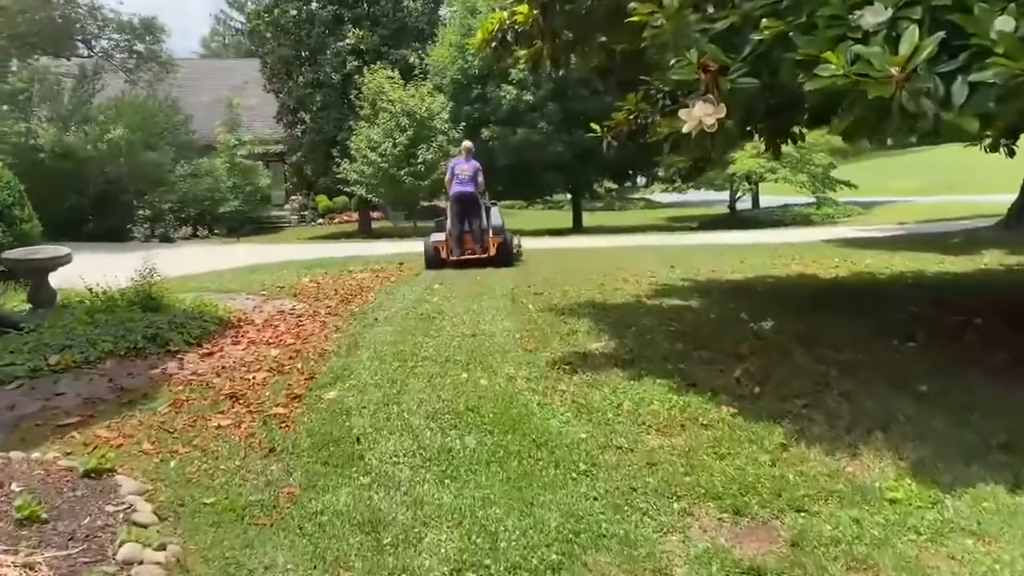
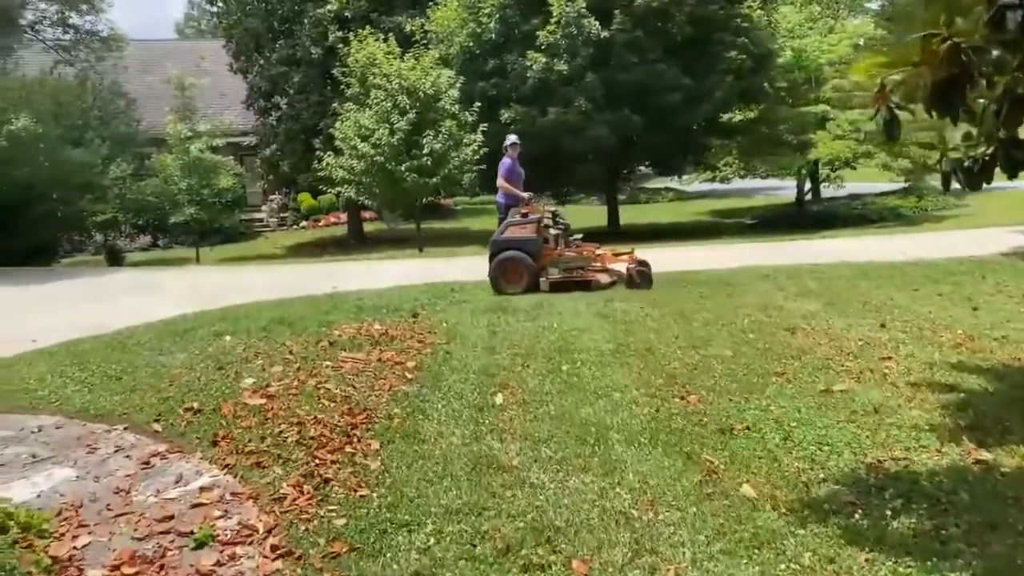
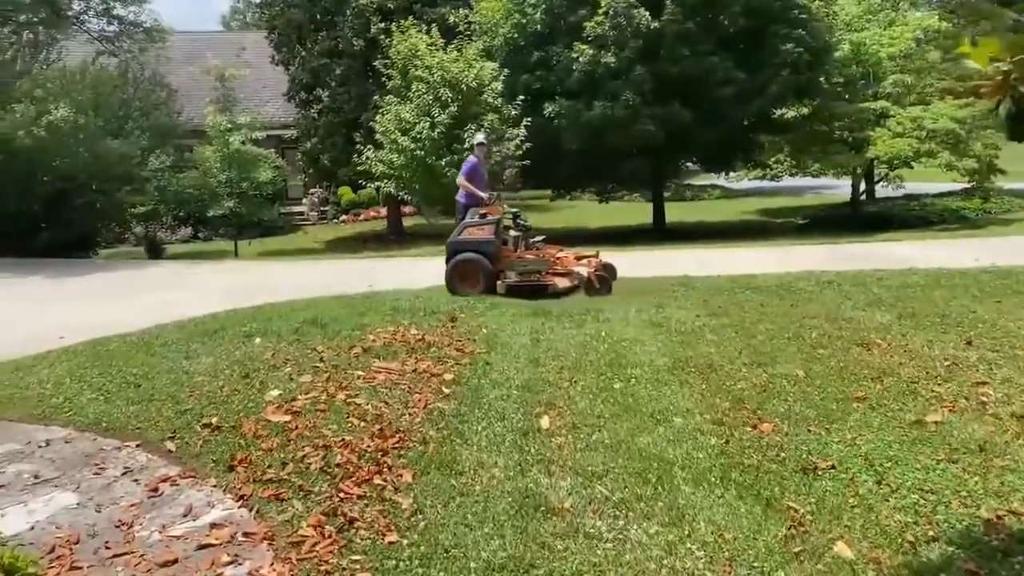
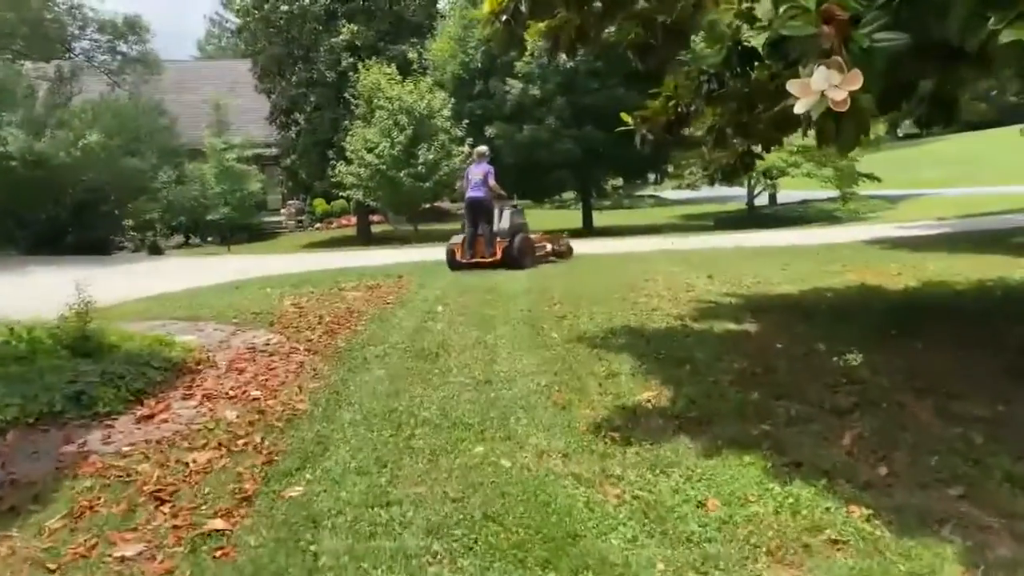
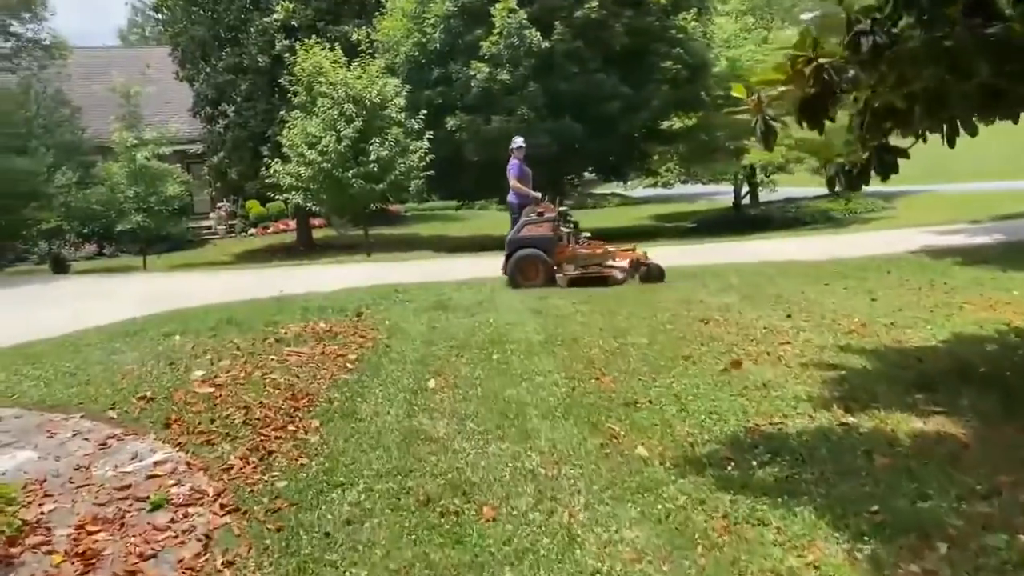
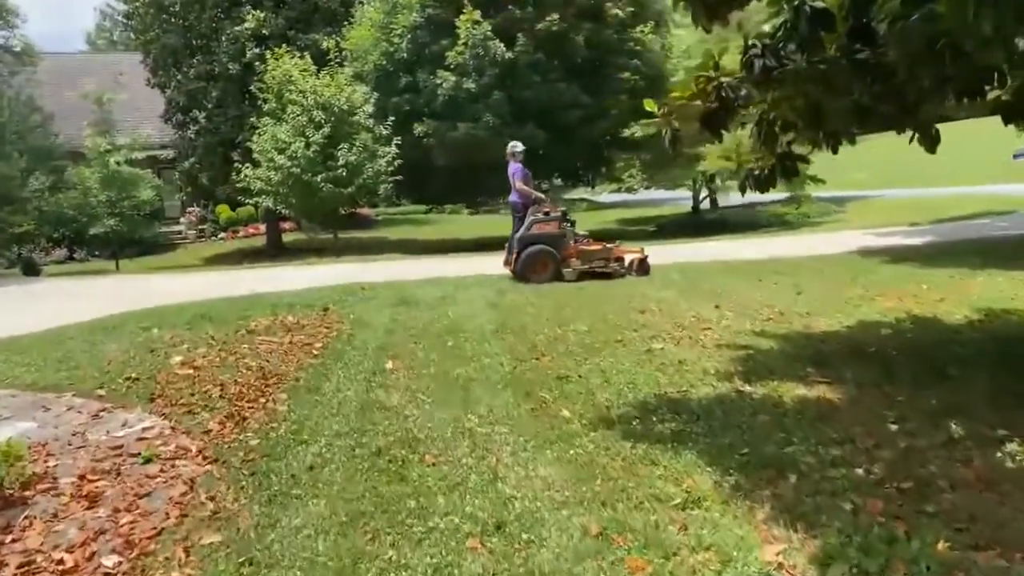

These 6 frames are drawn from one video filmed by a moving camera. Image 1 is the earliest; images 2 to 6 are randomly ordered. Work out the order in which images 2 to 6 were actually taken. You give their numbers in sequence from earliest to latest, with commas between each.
4, 6, 5, 2, 3
